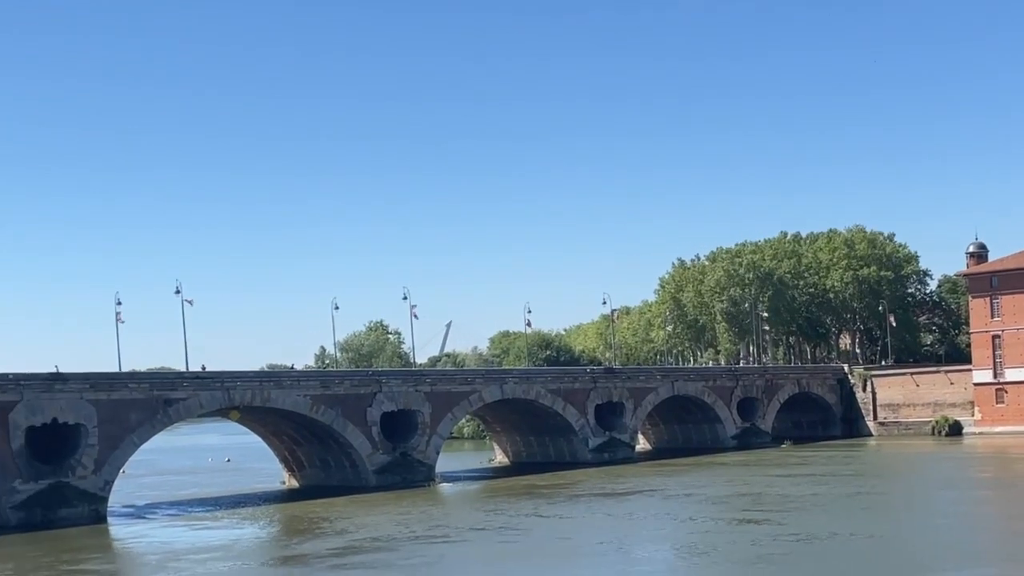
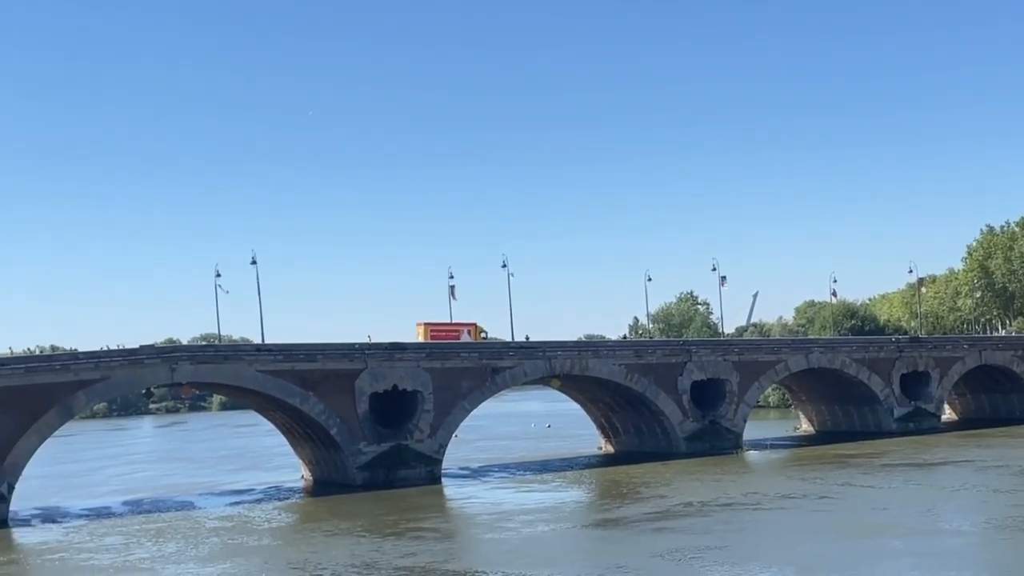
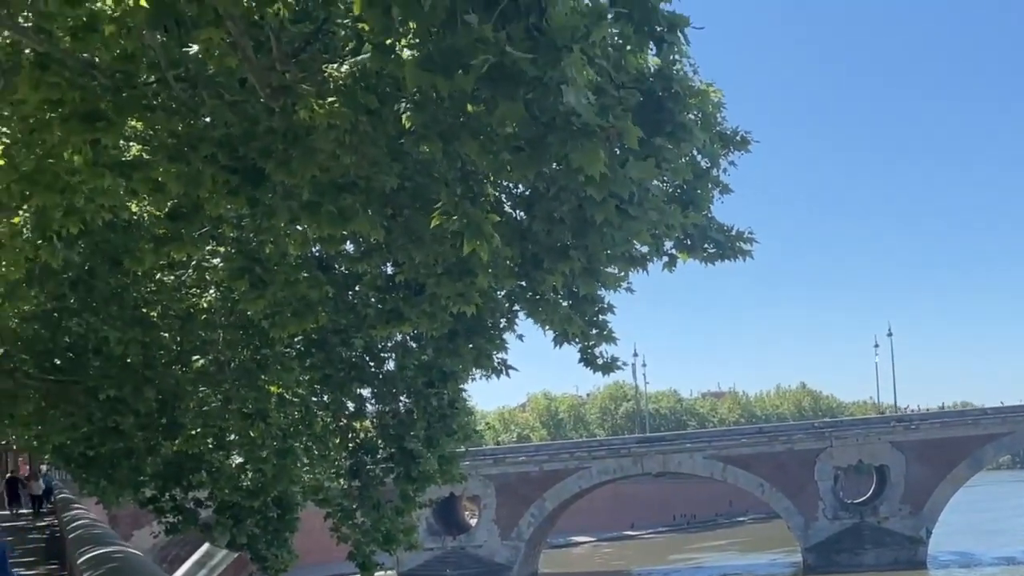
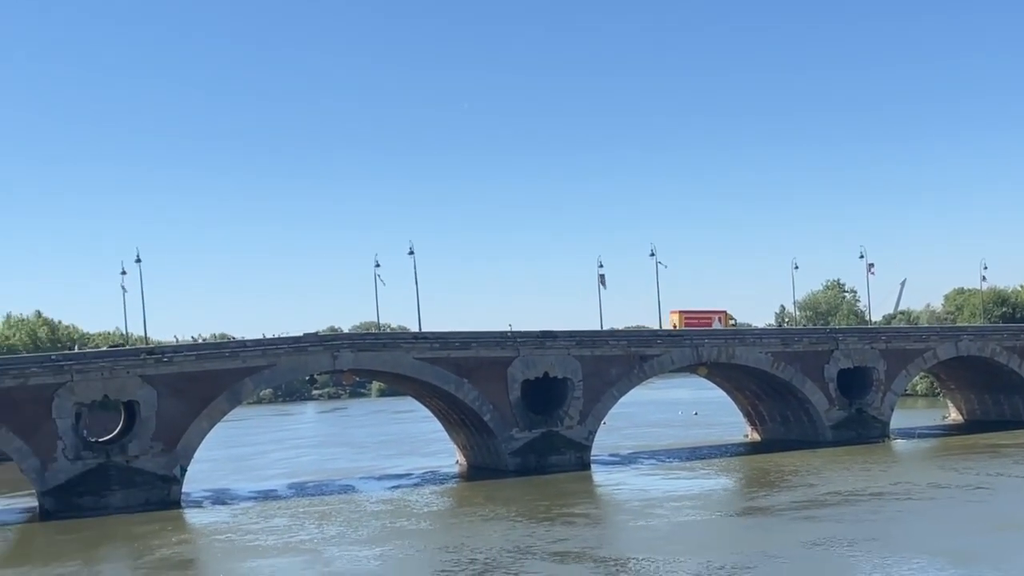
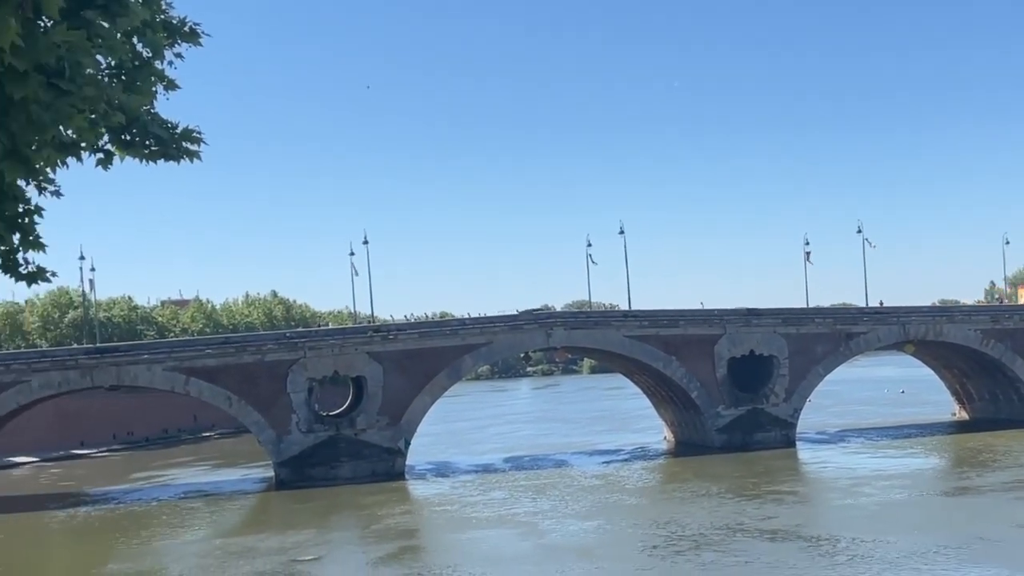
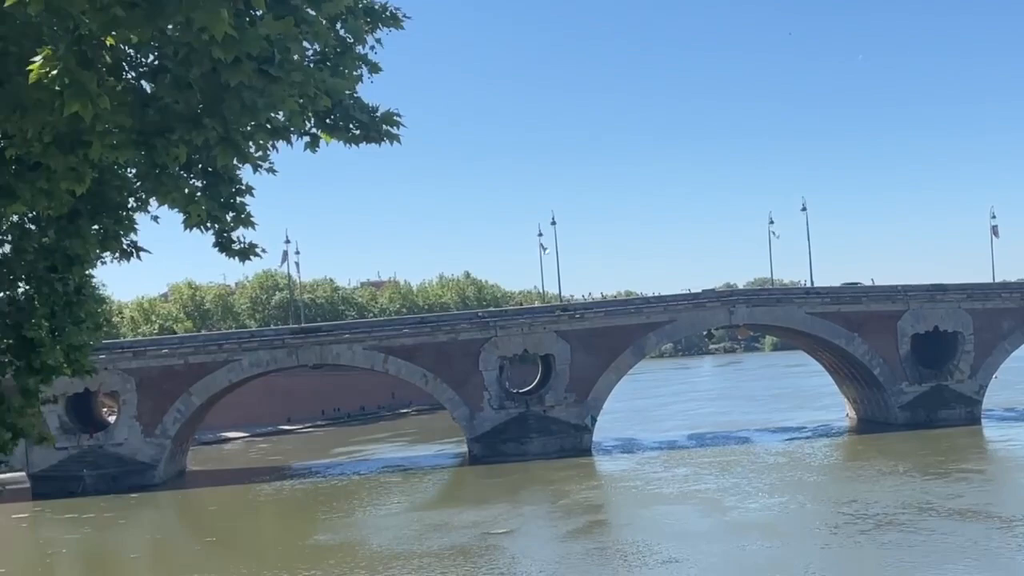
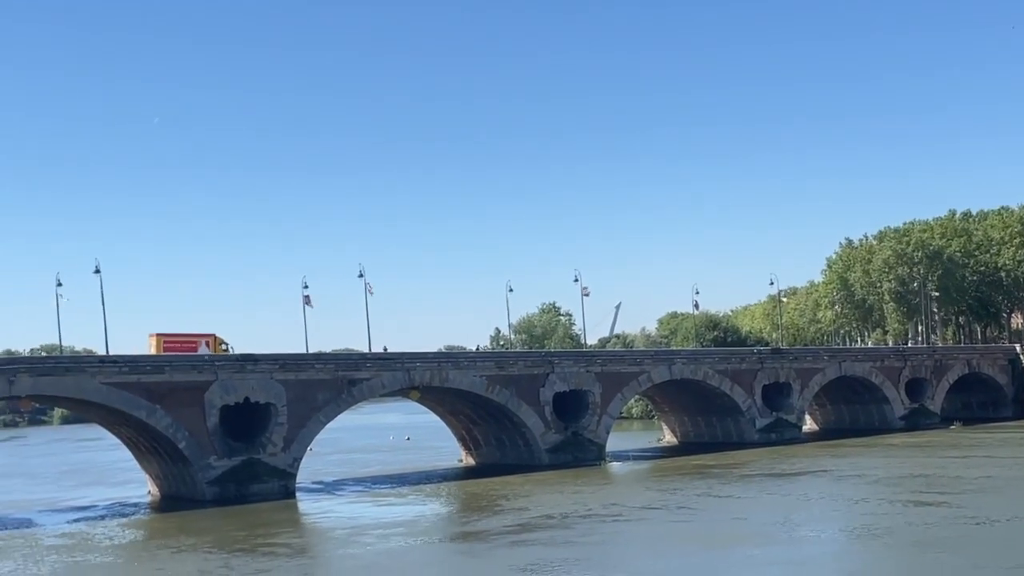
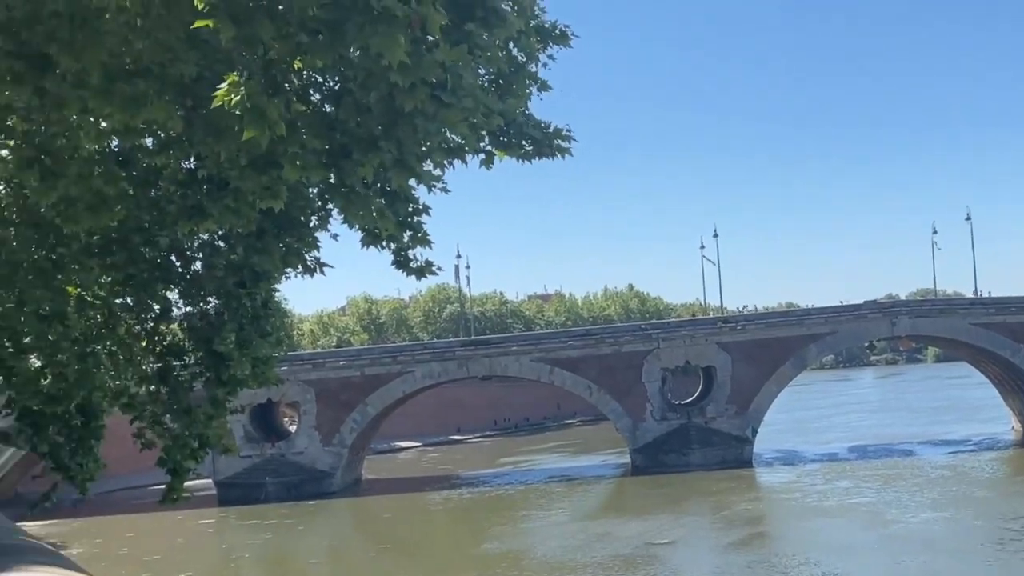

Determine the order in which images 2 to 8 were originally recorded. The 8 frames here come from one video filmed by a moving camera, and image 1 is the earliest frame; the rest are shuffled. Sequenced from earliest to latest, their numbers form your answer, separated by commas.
7, 2, 4, 5, 6, 8, 3
